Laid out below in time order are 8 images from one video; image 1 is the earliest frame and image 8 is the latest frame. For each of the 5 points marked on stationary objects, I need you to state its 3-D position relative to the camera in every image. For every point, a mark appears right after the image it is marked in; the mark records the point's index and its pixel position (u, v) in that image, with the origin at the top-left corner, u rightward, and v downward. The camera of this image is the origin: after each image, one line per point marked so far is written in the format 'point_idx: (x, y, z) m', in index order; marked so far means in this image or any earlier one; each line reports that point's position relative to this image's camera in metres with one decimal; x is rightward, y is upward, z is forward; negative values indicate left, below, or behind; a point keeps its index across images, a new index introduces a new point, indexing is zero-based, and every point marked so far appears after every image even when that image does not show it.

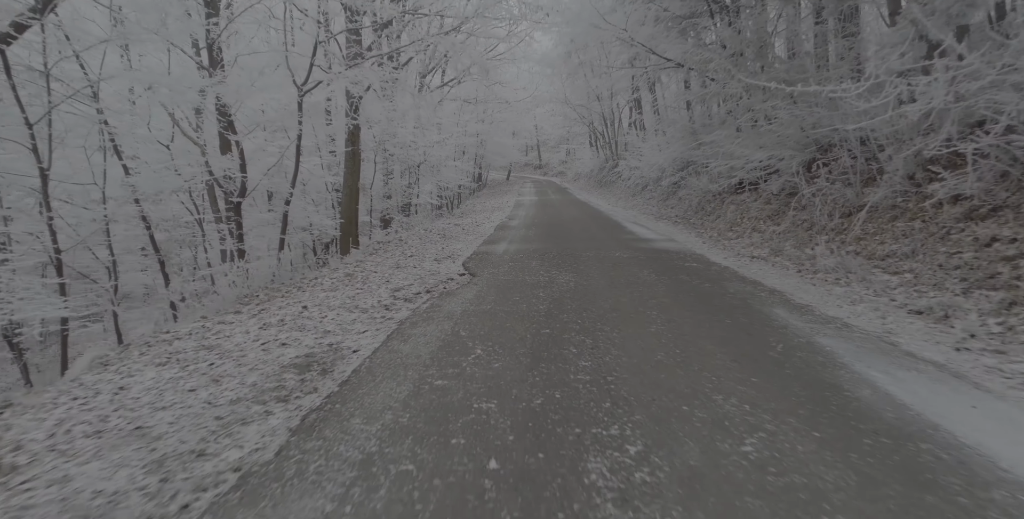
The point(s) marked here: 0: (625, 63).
0: (+3.5, +6.1, +15.8) m
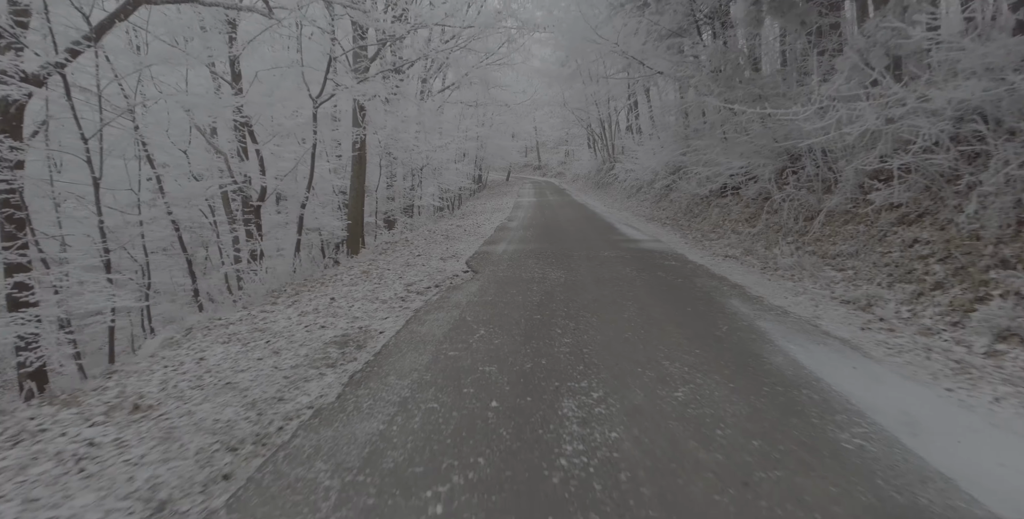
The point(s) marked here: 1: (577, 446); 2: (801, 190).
0: (+3.5, +6.1, +16.8) m
1: (+0.4, -1.0, +2.8) m
2: (+5.5, +1.3, +9.6) m
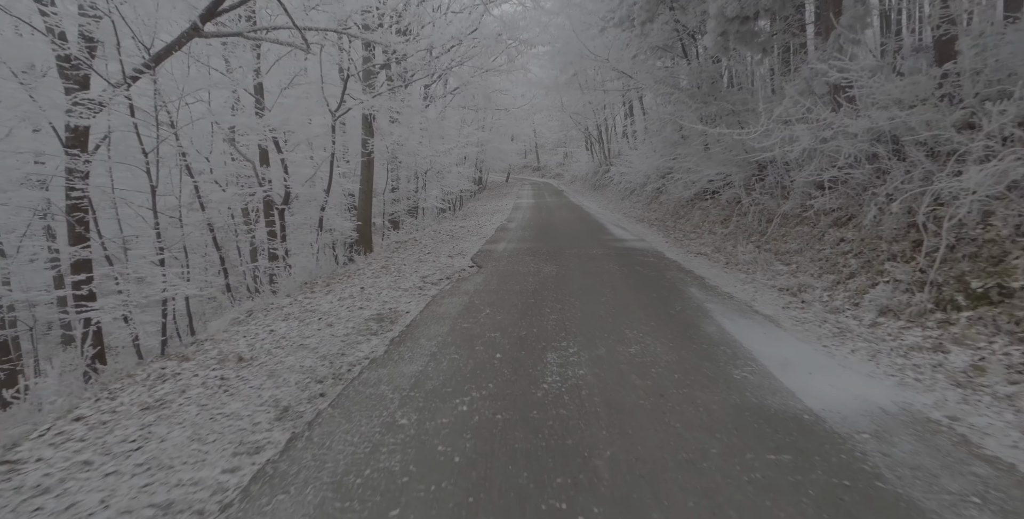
0: (+3.4, +6.2, +18.2) m
1: (+0.4, -1.0, +4.2) m
2: (+5.4, +1.4, +11.0) m
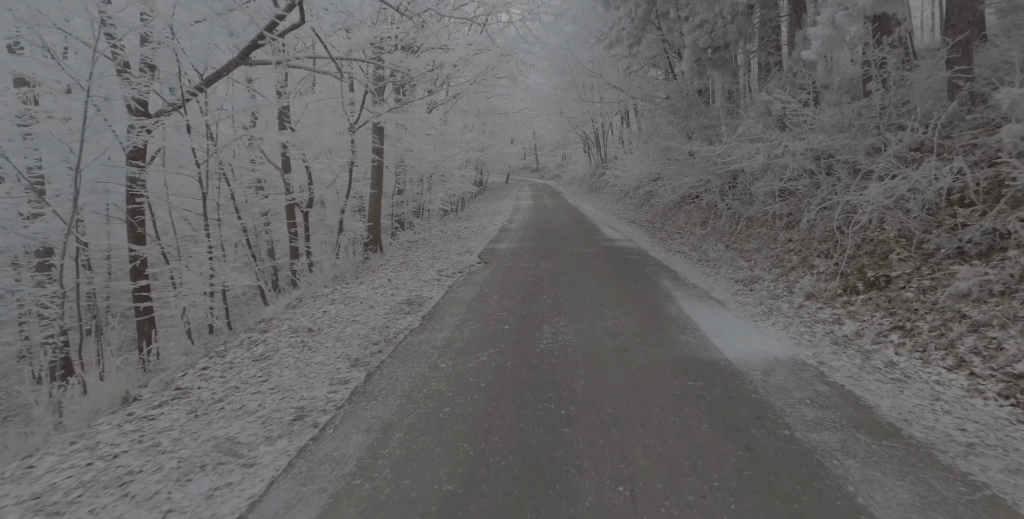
0: (+3.5, +6.3, +19.7) m
1: (+0.4, -0.9, +5.7) m
2: (+5.5, +1.5, +12.5) m
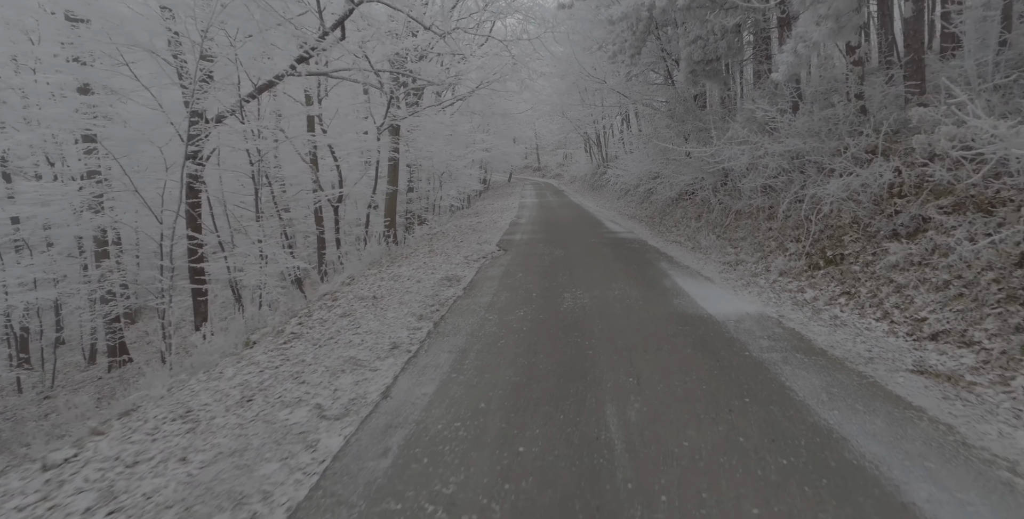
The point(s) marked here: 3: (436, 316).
0: (+3.9, +6.6, +21.2) m
1: (+0.8, -0.6, +7.2) m
2: (+5.9, +1.7, +14.0) m
3: (-1.0, -0.7, +6.6) m
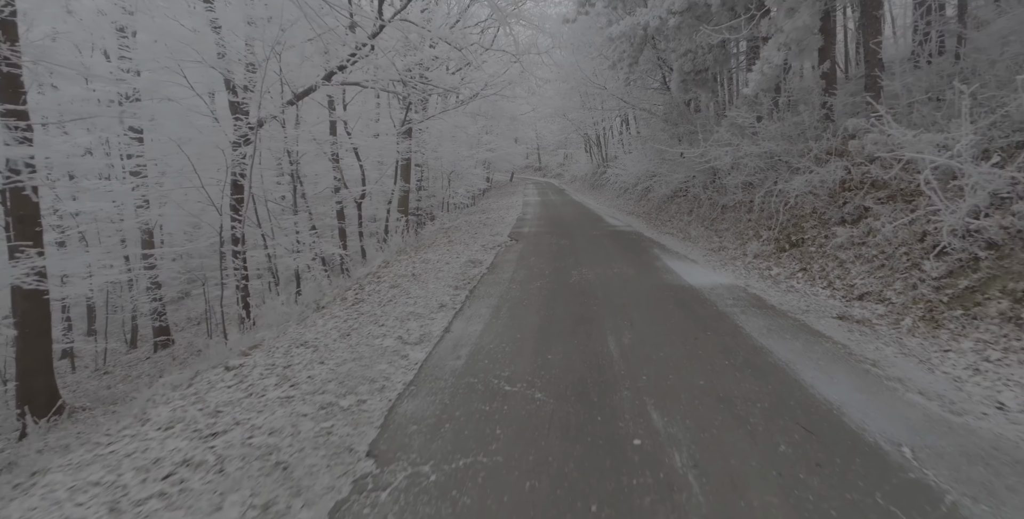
0: (+4.2, +6.9, +22.8) m
1: (+1.1, -0.3, +8.8) m
2: (+6.2, +2.0, +15.6) m
3: (-0.7, -0.4, +8.2) m
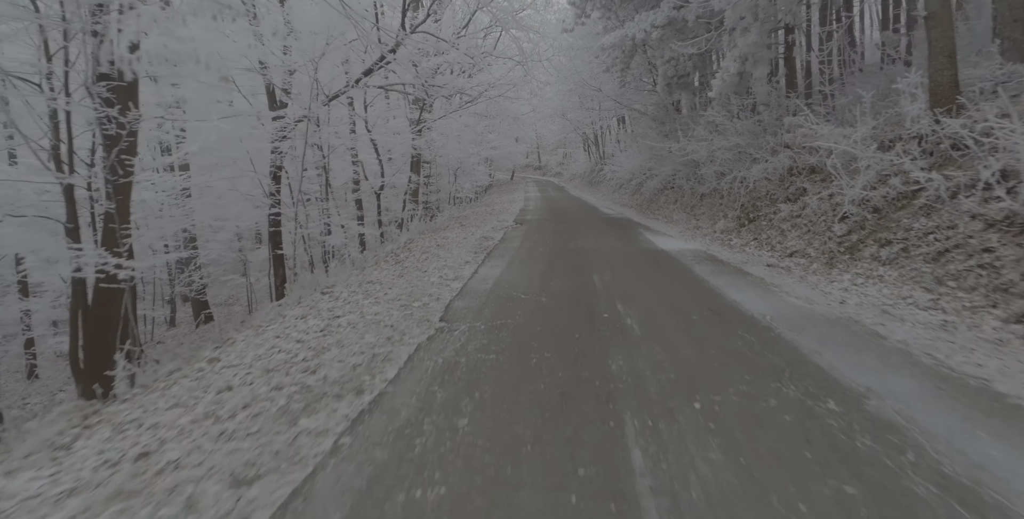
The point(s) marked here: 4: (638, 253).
0: (+4.3, +7.5, +24.8) m
1: (+1.3, +0.3, +10.8) m
2: (+6.3, +2.6, +17.6) m
3: (-0.5, +0.1, +10.2) m
4: (+2.3, +0.1, +9.8) m
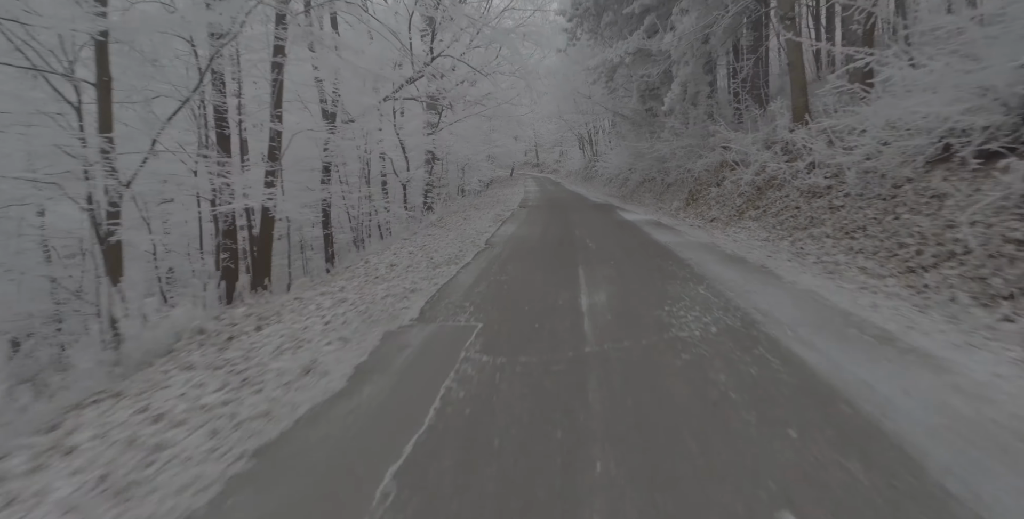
0: (+4.5, +8.4, +28.7) m
1: (+1.5, +1.1, +14.8) m
2: (+6.5, +3.5, +21.6) m
3: (-0.3, +1.0, +14.2) m
4: (+2.6, +1.0, +13.8) m
